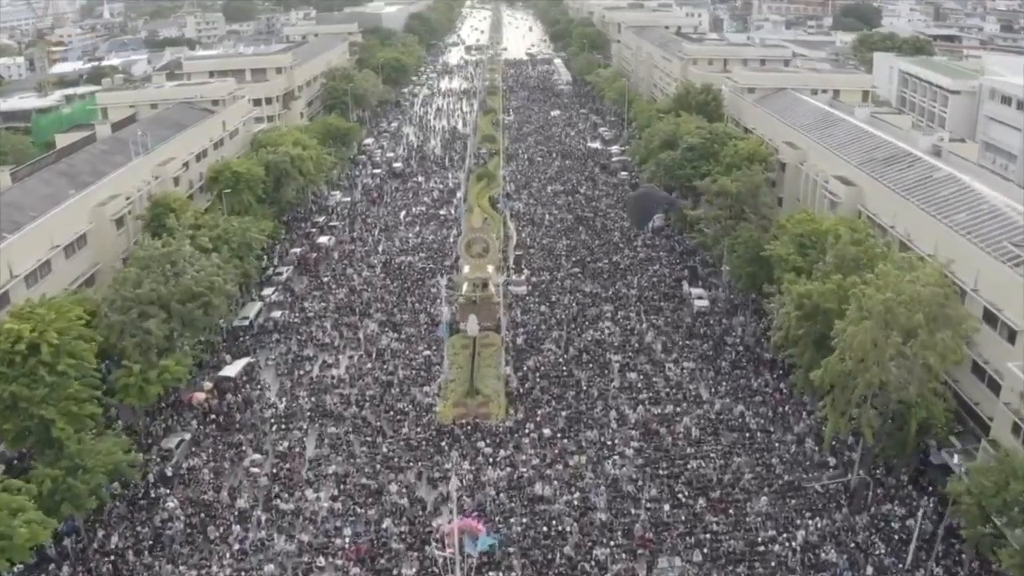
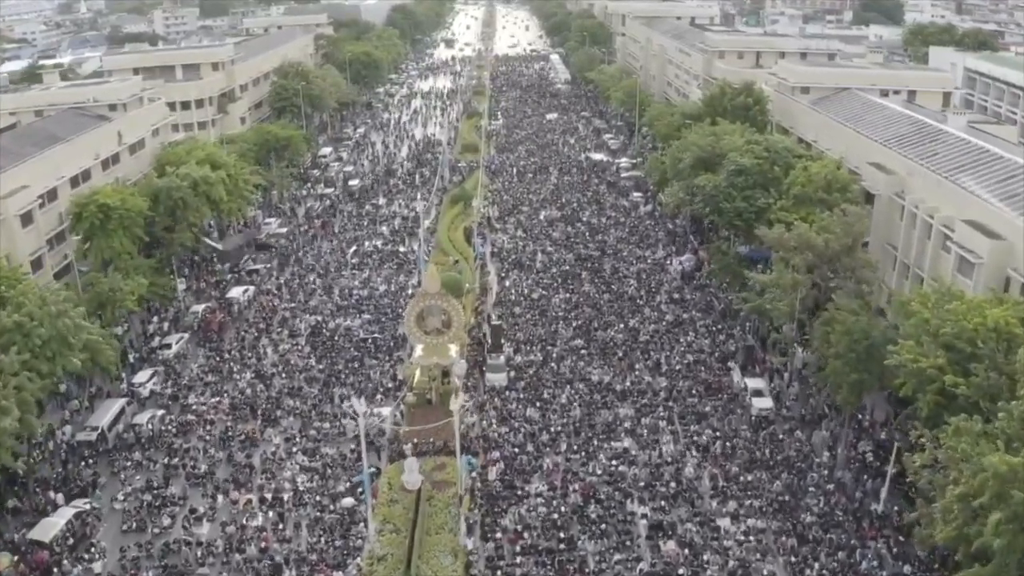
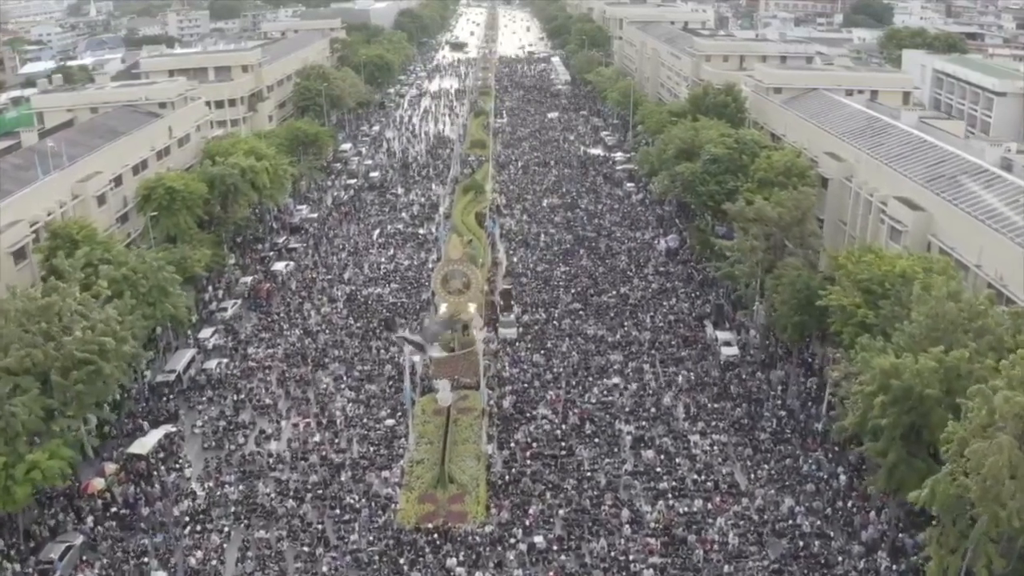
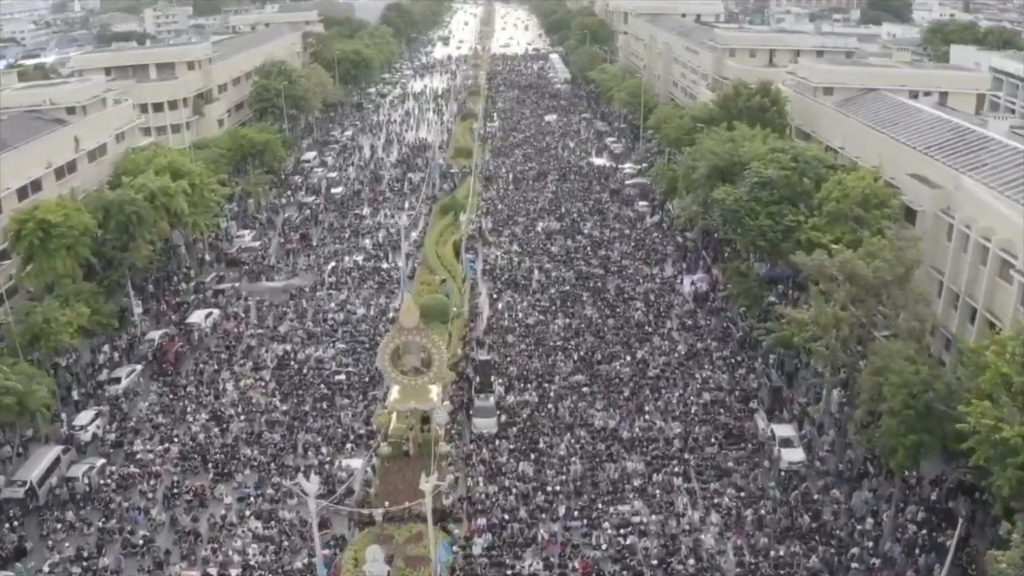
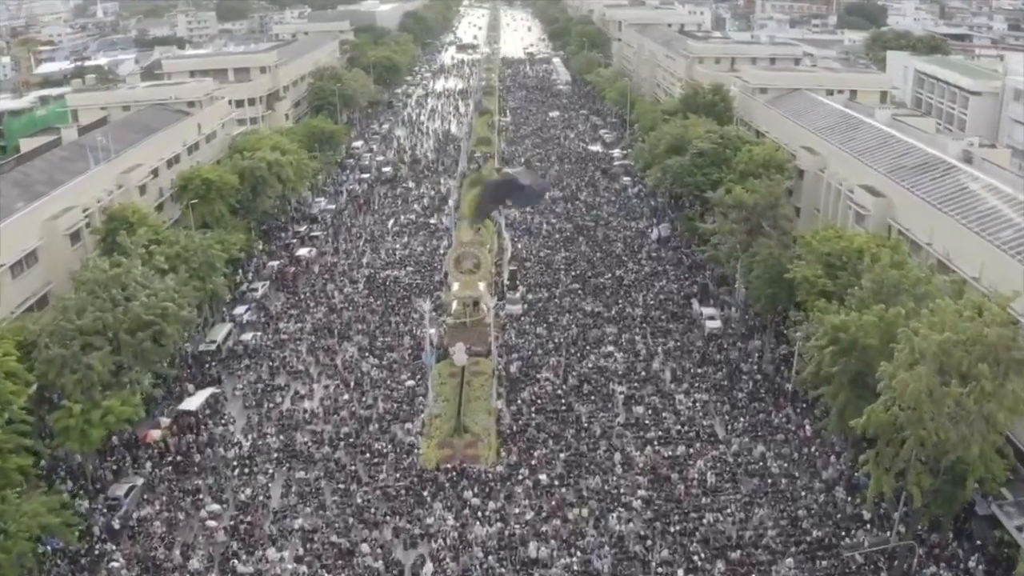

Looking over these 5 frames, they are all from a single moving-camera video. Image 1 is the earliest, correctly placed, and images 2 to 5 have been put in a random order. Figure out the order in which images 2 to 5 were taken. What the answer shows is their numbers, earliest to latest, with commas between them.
5, 3, 2, 4
